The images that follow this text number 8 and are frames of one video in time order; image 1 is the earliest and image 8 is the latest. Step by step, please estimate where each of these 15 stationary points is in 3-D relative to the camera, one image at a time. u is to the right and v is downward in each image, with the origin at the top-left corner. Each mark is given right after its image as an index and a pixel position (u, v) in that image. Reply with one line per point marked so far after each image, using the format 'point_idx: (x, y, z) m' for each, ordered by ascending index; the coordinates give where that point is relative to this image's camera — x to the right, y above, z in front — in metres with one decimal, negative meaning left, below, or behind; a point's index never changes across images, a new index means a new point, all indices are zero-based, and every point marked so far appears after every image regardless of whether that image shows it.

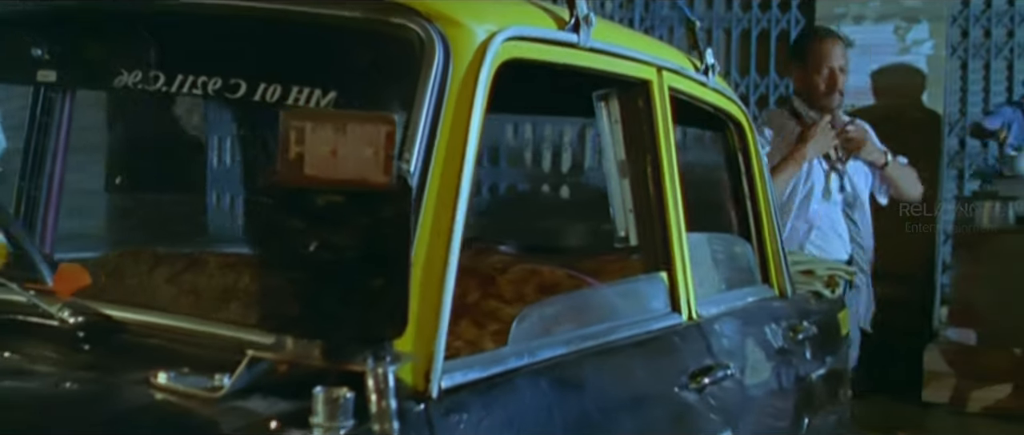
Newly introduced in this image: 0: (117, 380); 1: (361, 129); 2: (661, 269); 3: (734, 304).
0: (-0.4, -0.2, +1.4) m
1: (-0.1, +0.1, +1.2) m
2: (+0.3, -0.1, +2.3) m
3: (+0.5, -0.2, +2.6) m
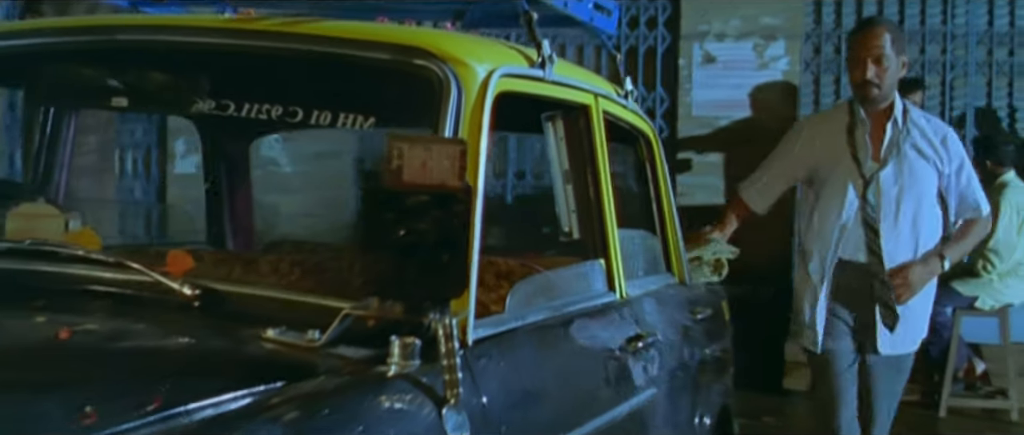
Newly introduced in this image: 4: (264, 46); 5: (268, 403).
0: (-0.4, -0.2, +1.8) m
1: (-0.1, +0.1, +1.7) m
2: (+0.2, -0.1, +2.8) m
3: (+0.4, -0.2, +3.2) m
4: (-0.4, +0.3, +2.2) m
5: (-0.3, -0.2, +1.5) m
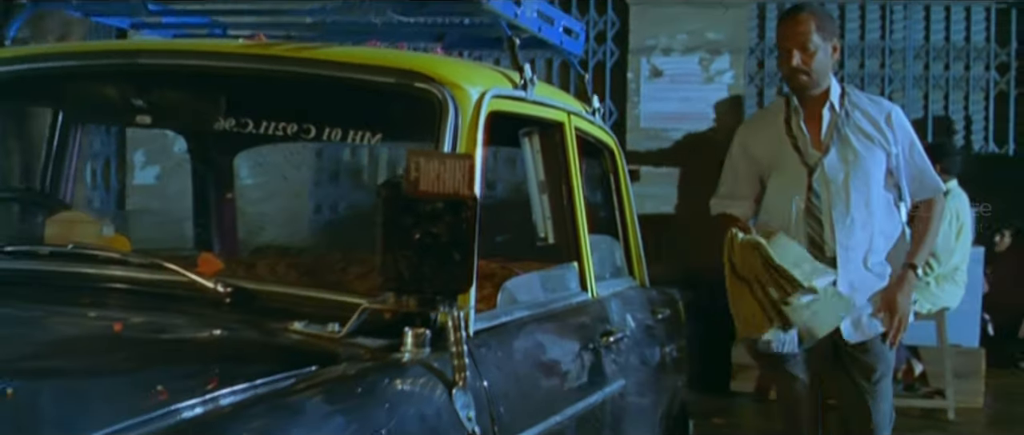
0: (-0.4, -0.2, +2.0) m
1: (-0.1, +0.1, +1.9) m
2: (+0.2, -0.1, +3.1) m
3: (+0.3, -0.2, +3.4) m
4: (-0.5, +0.3, +2.4) m
5: (-0.3, -0.2, +1.8) m
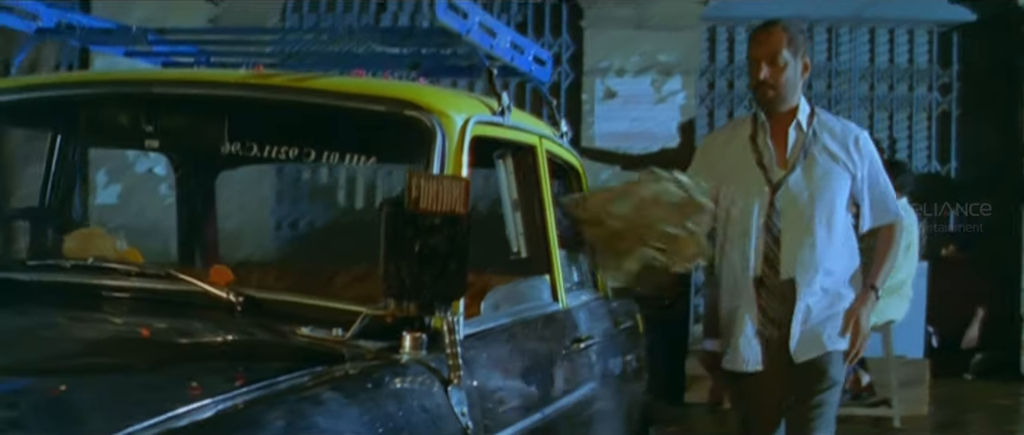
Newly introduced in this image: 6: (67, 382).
0: (-0.4, -0.2, +2.3) m
1: (-0.1, +0.1, +2.1) m
2: (+0.1, -0.2, +3.3) m
3: (+0.2, -0.3, +3.7) m
4: (-0.5, +0.3, +2.6) m
5: (-0.3, -0.3, +2.0) m
6: (-0.7, -0.3, +2.0) m
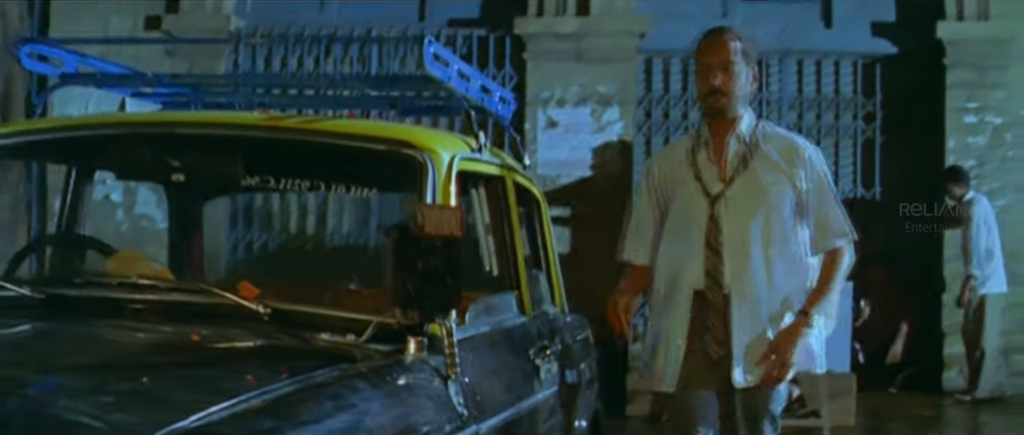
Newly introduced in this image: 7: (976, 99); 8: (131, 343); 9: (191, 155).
0: (-0.5, -0.3, +2.7) m
1: (-0.1, 0.0, +2.6) m
2: (0.0, -0.2, +3.7) m
3: (+0.1, -0.3, +4.1) m
4: (-0.6, +0.2, +3.0) m
5: (-0.3, -0.3, +2.4) m
6: (-0.7, -0.3, +2.4) m
7: (+3.6, +0.9, +9.3) m
8: (-0.8, -0.3, +2.6) m
9: (-0.8, +0.2, +3.2) m
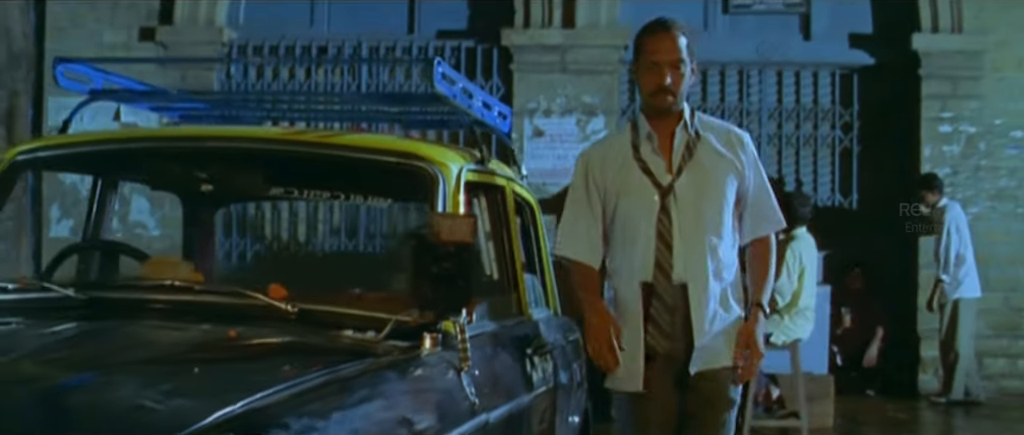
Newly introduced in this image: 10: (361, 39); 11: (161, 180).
0: (-0.5, -0.3, +2.9) m
1: (-0.1, 0.0, +2.8) m
2: (0.0, -0.2, +4.0) m
3: (+0.1, -0.4, +4.4) m
4: (-0.5, +0.2, +3.3) m
5: (-0.3, -0.3, +2.7) m
6: (-0.7, -0.3, +2.6) m
7: (+3.5, +0.9, +9.6) m
8: (-0.8, -0.3, +2.9) m
9: (-0.8, +0.1, +3.4) m
10: (-1.3, +1.5, +10.4) m
11: (-1.1, +0.1, +3.6) m
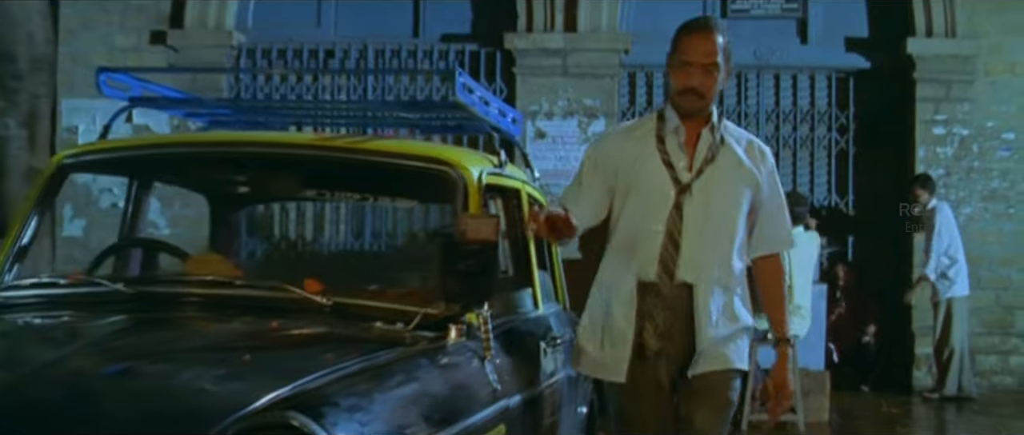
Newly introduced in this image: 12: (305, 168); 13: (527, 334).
0: (-0.4, -0.3, +3.2) m
1: (-0.1, 0.0, +3.1) m
2: (+0.1, -0.2, +4.2) m
3: (+0.1, -0.4, +4.6) m
4: (-0.5, +0.2, +3.5) m
5: (-0.3, -0.3, +2.9) m
6: (-0.6, -0.3, +2.9) m
7: (+3.5, +0.9, +9.9) m
8: (-0.8, -0.3, +3.1) m
9: (-0.8, +0.1, +3.7) m
10: (-1.3, +1.5, +10.6) m
11: (-1.0, +0.1, +3.8) m
12: (-0.6, +0.2, +3.6) m
13: (+0.1, -0.4, +3.9) m
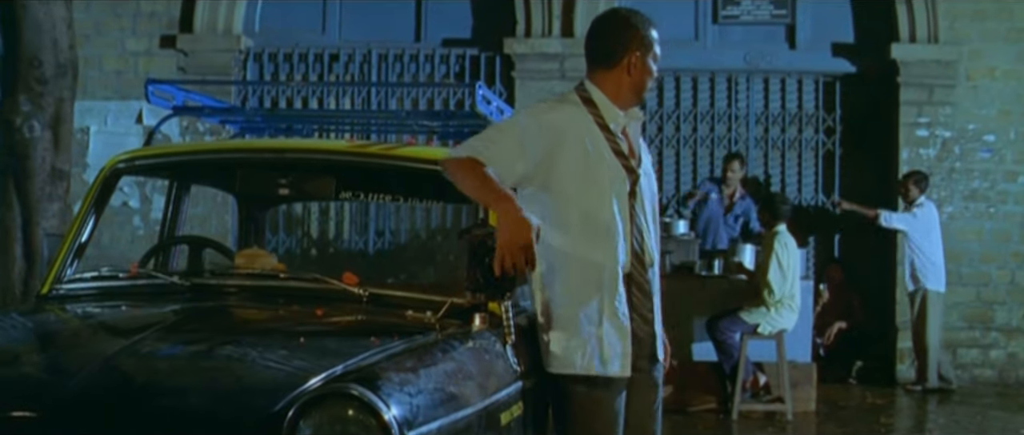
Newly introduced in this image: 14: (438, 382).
0: (-0.3, -0.3, +3.6) m
1: (0.0, 0.0, +3.5) m
2: (+0.1, -0.2, +4.6) m
3: (+0.2, -0.4, +5.0) m
4: (-0.4, +0.2, +3.9) m
5: (-0.2, -0.3, +3.3) m
6: (-0.6, -0.3, +3.2) m
7: (+3.5, +0.9, +10.3) m
8: (-0.7, -0.3, +3.5) m
9: (-0.7, +0.1, +4.1) m
10: (-1.3, +1.6, +11.0) m
11: (-1.0, +0.1, +4.2) m
12: (-0.6, +0.2, +4.0) m
13: (+0.1, -0.4, +4.3) m
14: (-0.2, -0.4, +3.0) m
